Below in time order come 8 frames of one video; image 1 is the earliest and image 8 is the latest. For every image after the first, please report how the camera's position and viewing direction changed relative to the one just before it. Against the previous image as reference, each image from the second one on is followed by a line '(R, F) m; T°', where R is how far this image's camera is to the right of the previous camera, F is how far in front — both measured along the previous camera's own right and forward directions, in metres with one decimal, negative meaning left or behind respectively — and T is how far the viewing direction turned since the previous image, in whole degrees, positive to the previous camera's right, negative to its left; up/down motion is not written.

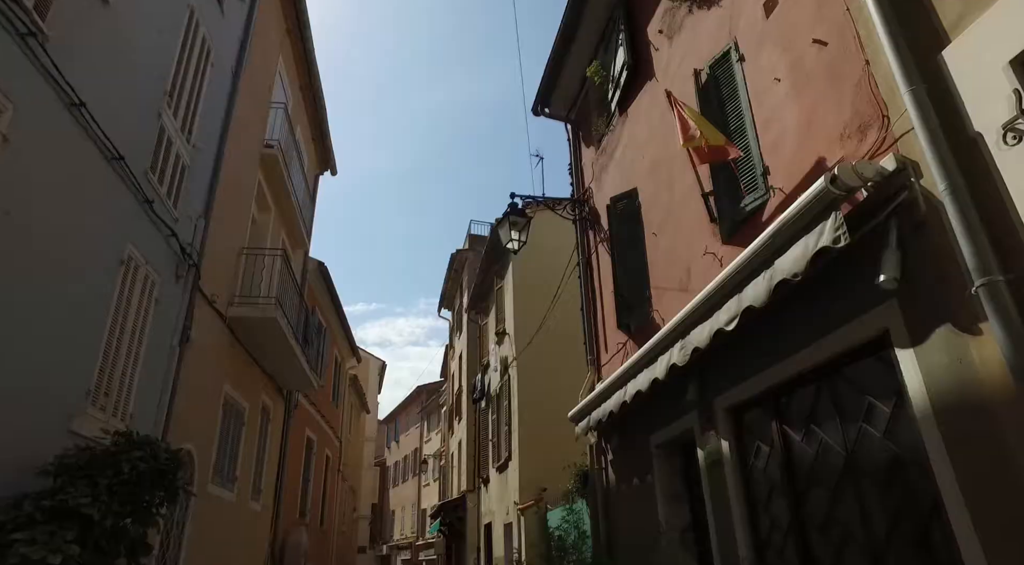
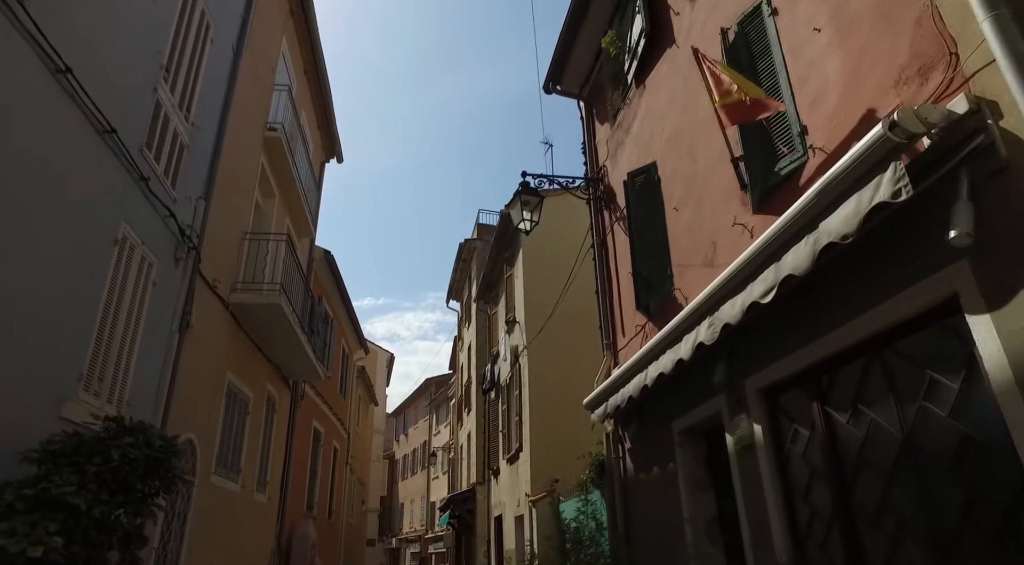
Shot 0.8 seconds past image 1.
(0.0, +0.3) m; -1°
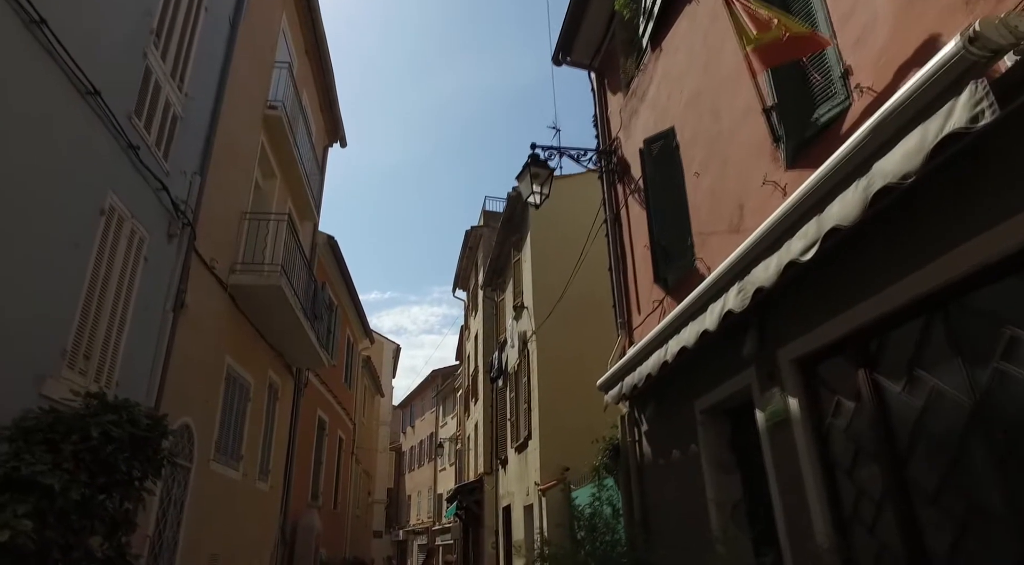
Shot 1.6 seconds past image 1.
(0.0, +0.4) m; -1°
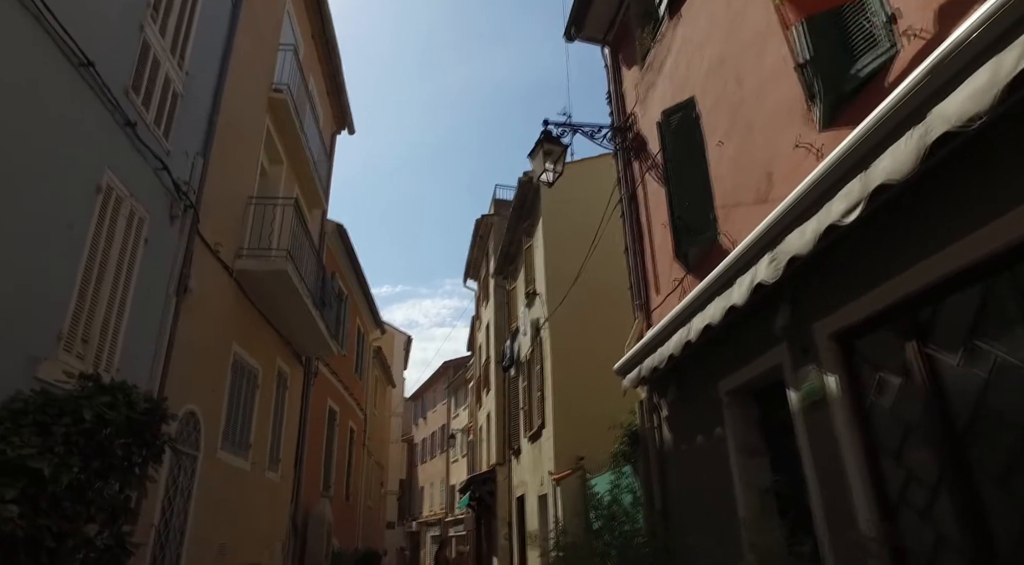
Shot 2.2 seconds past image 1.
(0.0, +0.3) m; -1°
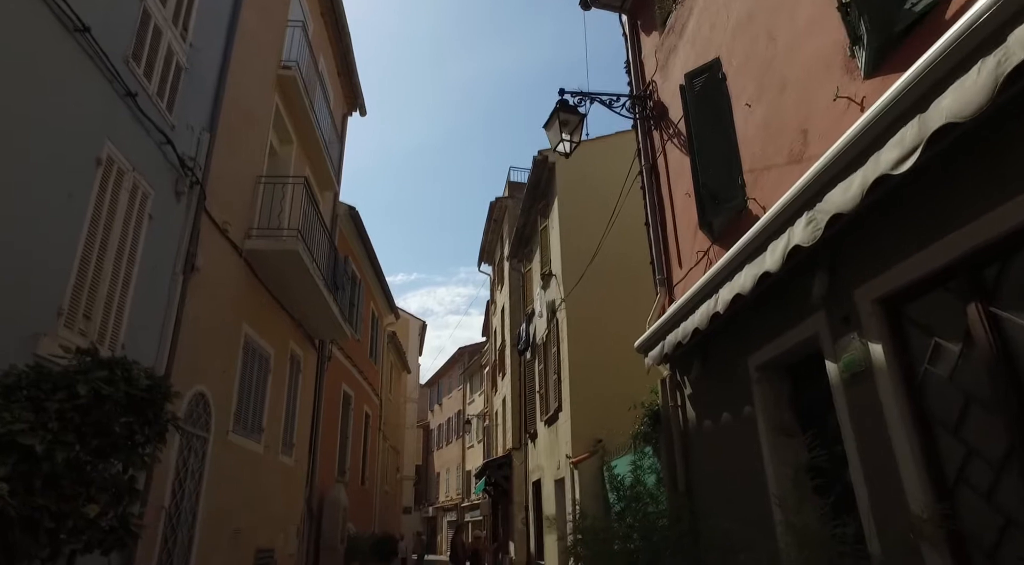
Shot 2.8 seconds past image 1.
(0.0, +0.3) m; -1°
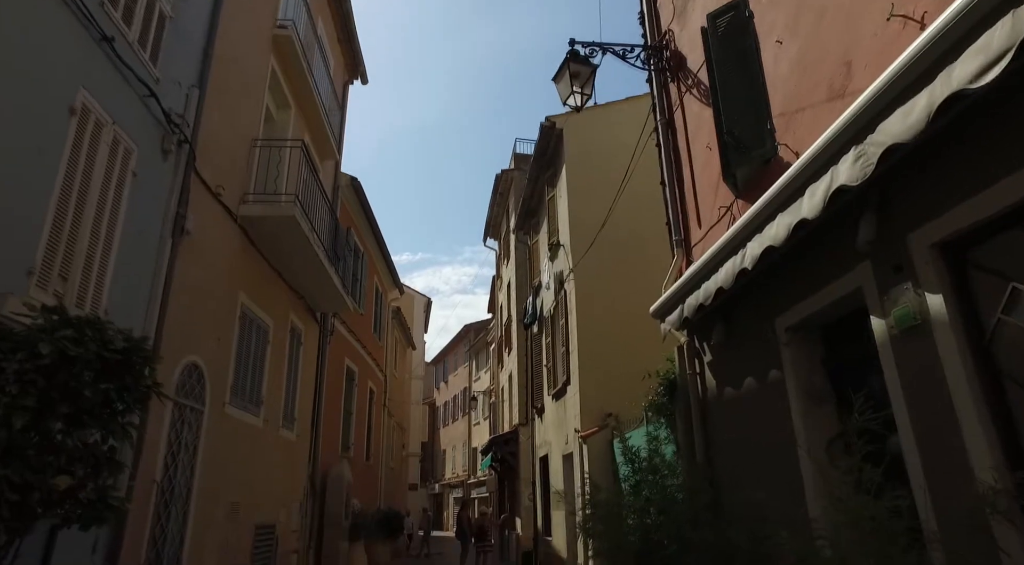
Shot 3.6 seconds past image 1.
(0.0, +0.4) m; 0°
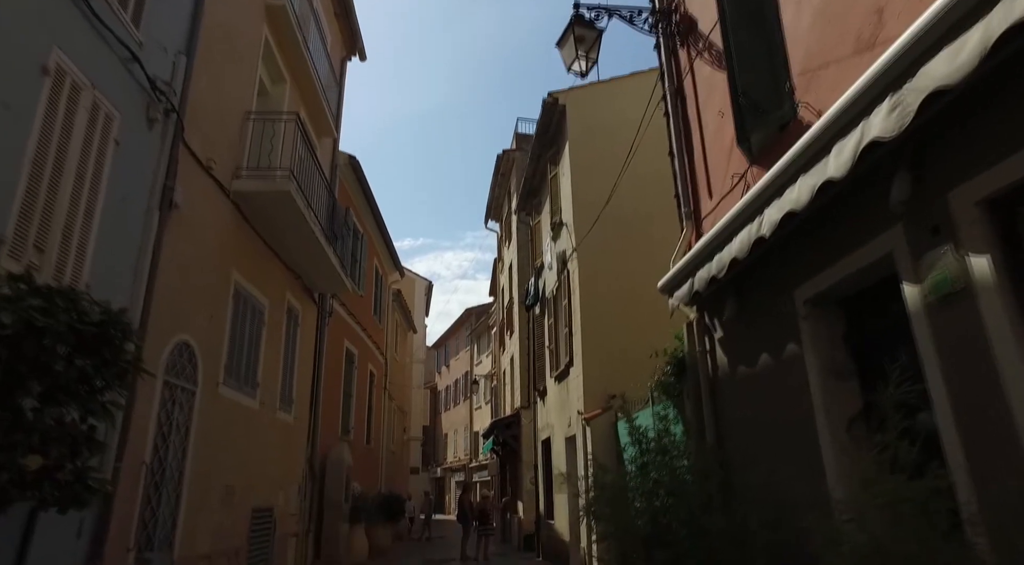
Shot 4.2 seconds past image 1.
(0.0, +0.3) m; 0°
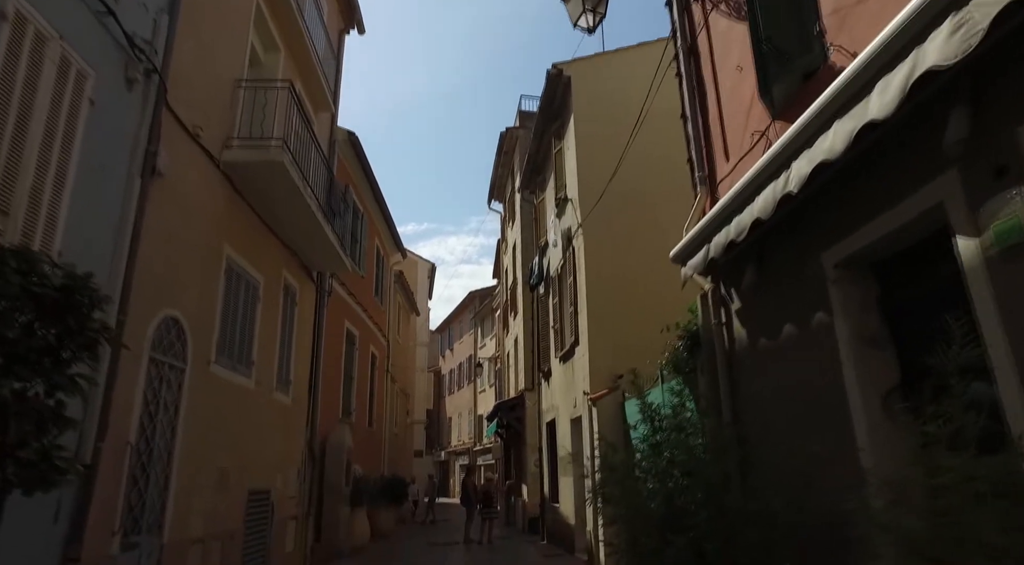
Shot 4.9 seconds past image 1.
(0.0, +0.4) m; 0°
